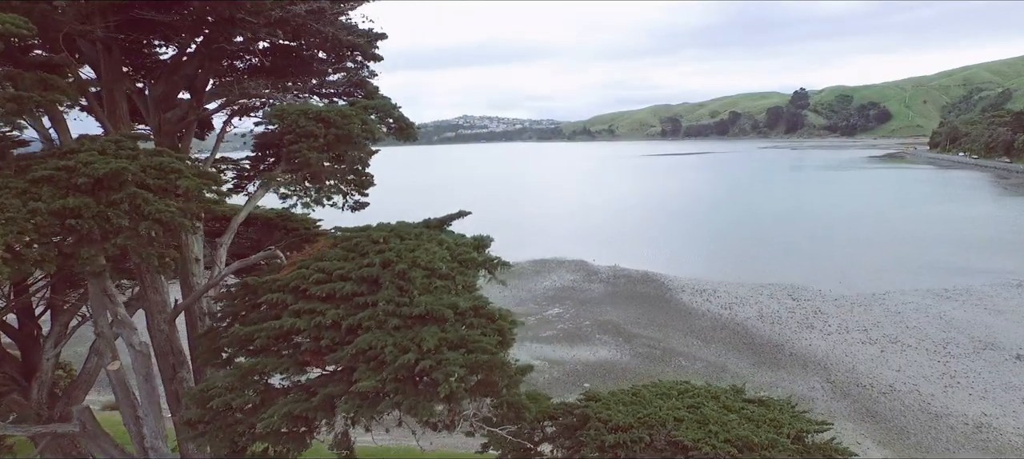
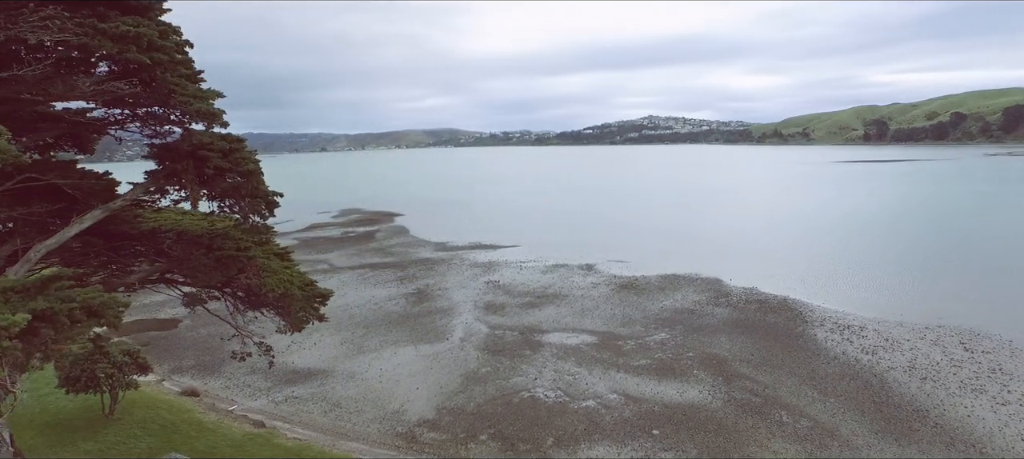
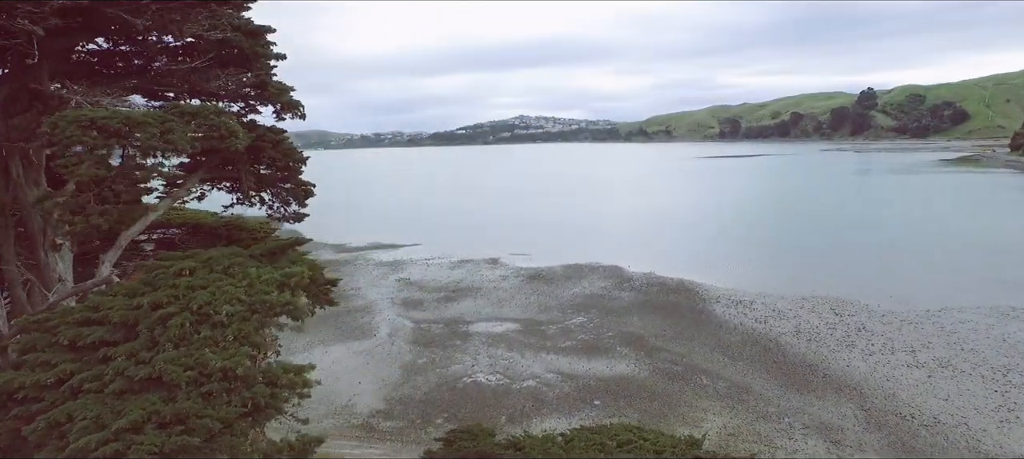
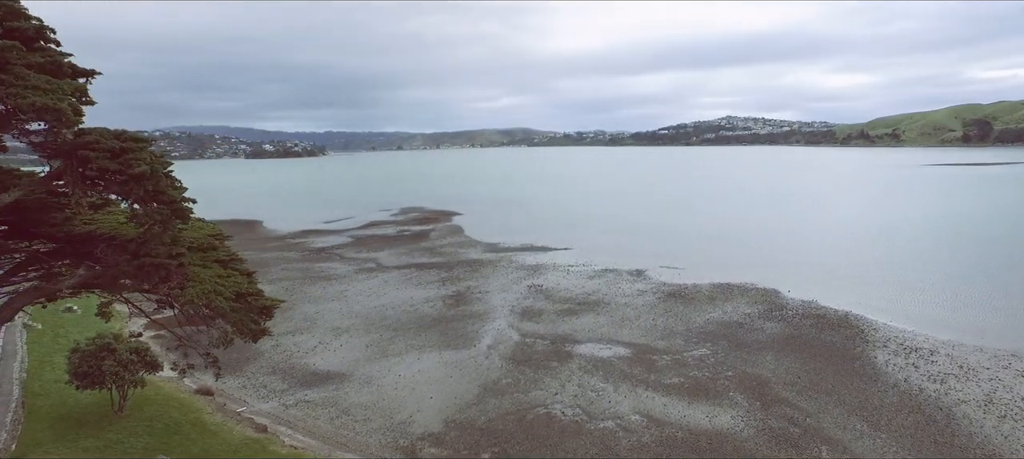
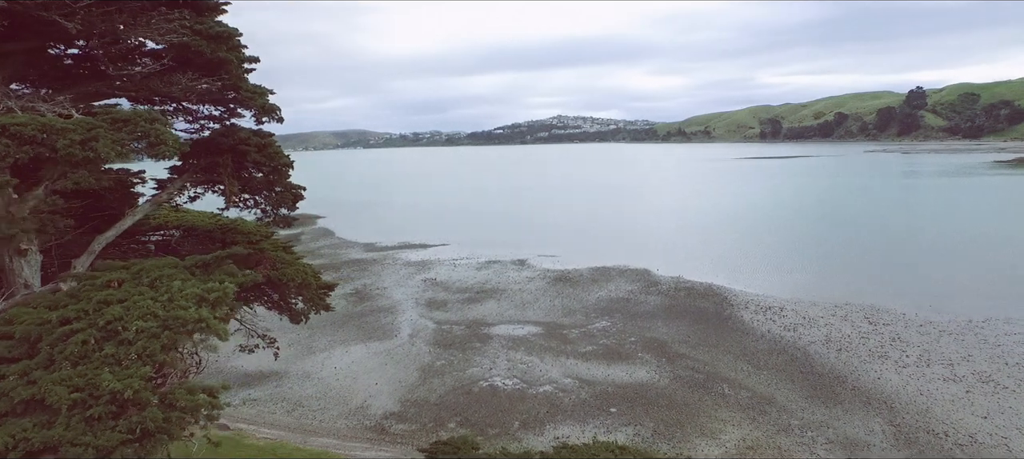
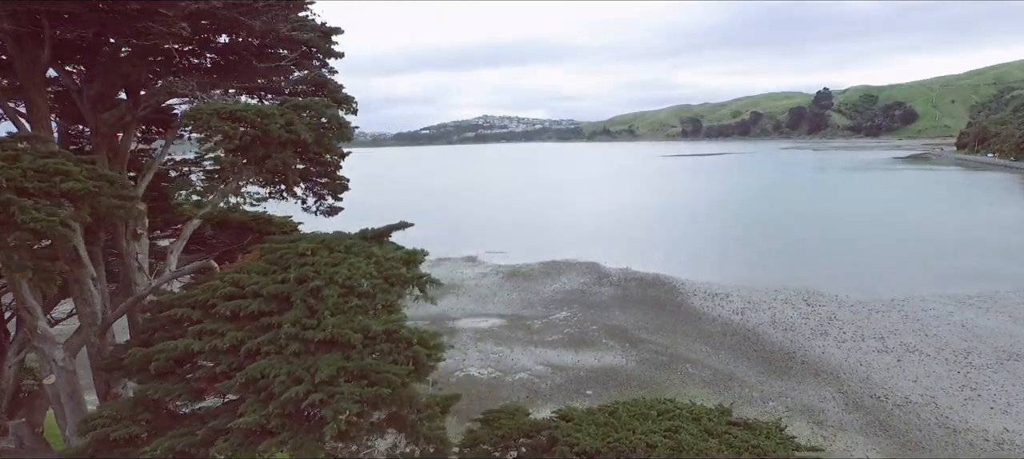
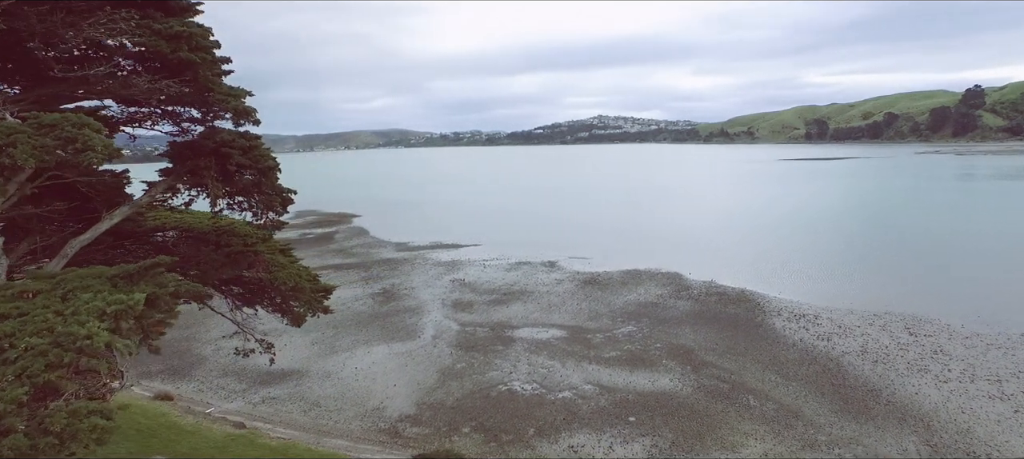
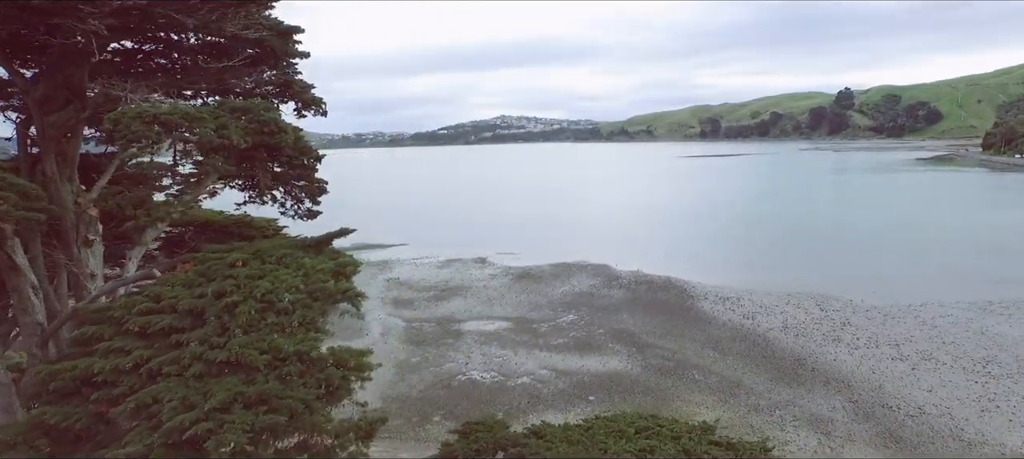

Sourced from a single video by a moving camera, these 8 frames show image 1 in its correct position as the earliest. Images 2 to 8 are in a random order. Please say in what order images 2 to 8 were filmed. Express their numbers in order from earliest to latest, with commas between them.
6, 8, 3, 5, 7, 2, 4
